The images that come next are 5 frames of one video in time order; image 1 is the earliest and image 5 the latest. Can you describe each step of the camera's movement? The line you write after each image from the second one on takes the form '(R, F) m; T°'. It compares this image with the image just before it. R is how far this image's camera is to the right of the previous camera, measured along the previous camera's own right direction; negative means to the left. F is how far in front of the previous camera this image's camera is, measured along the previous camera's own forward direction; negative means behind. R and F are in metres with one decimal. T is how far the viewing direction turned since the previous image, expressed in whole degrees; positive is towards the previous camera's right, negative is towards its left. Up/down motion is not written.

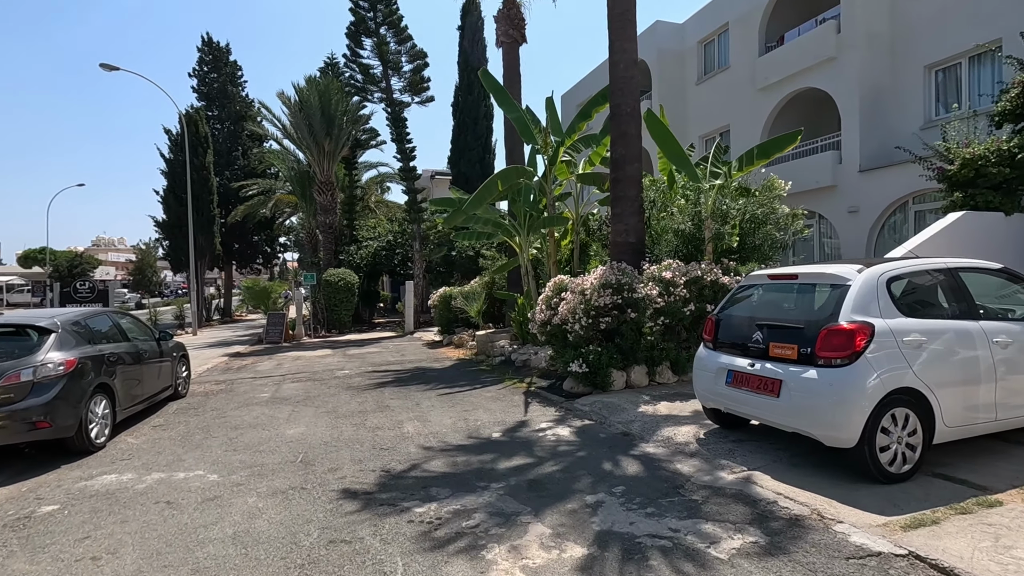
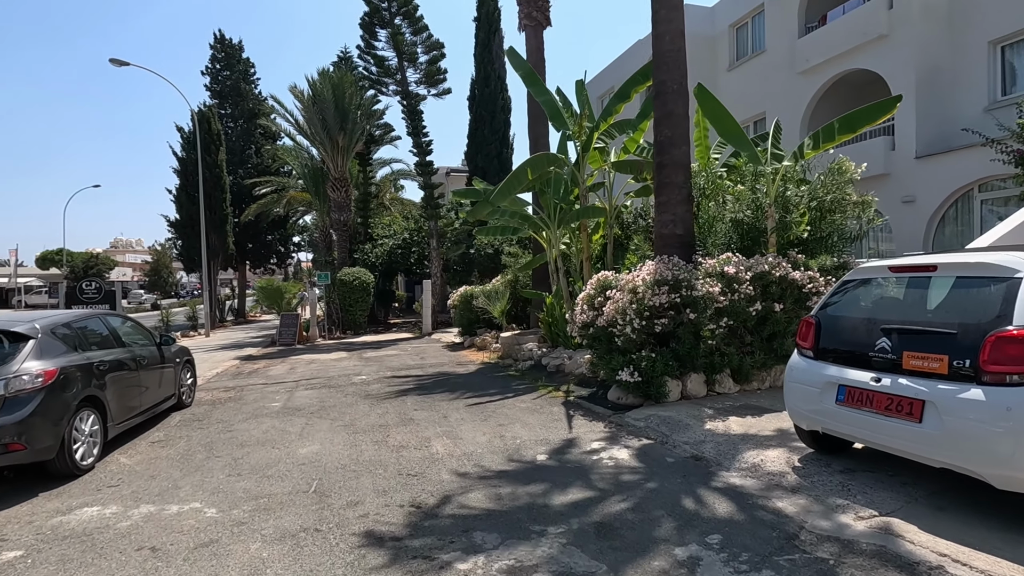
(-0.4, +1.0) m; -1°
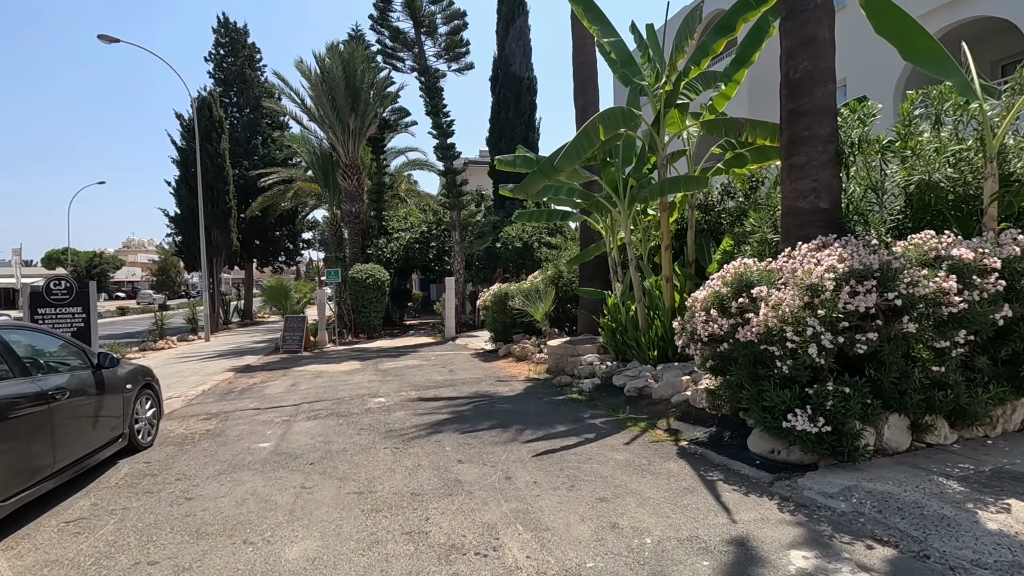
(-0.8, +2.5) m; -1°
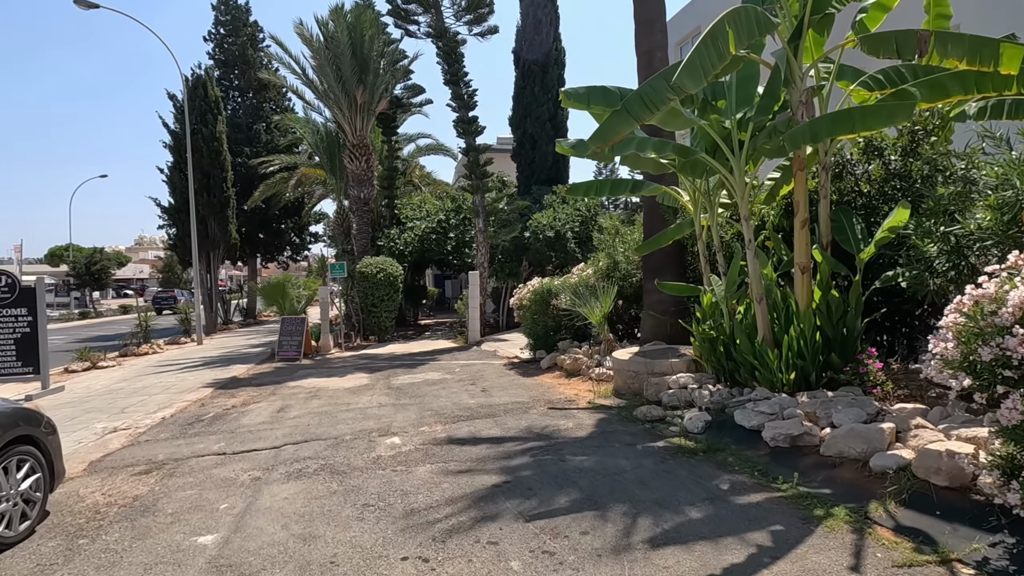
(-0.7, +2.7) m; -1°
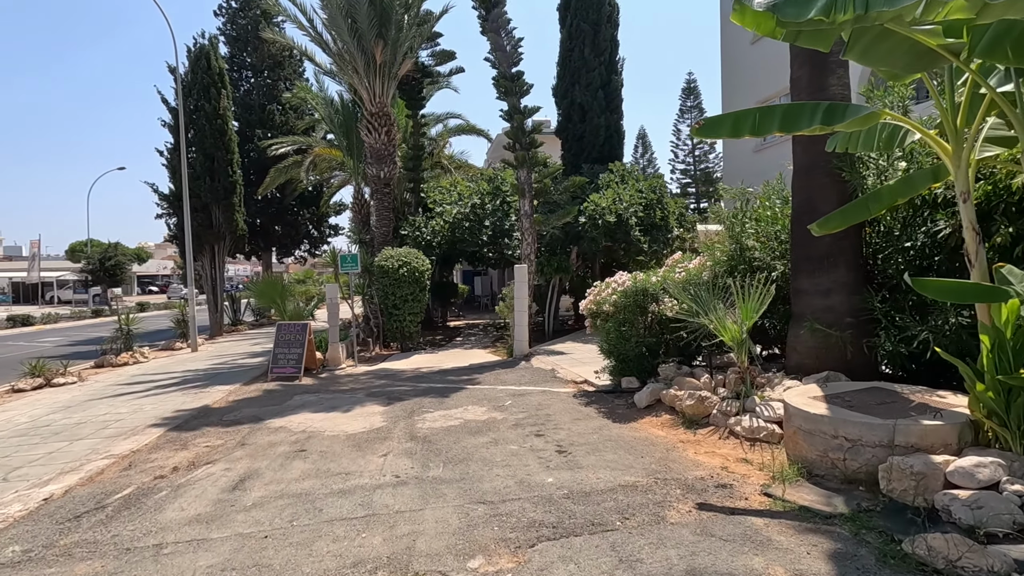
(-0.7, +3.4) m; -3°
